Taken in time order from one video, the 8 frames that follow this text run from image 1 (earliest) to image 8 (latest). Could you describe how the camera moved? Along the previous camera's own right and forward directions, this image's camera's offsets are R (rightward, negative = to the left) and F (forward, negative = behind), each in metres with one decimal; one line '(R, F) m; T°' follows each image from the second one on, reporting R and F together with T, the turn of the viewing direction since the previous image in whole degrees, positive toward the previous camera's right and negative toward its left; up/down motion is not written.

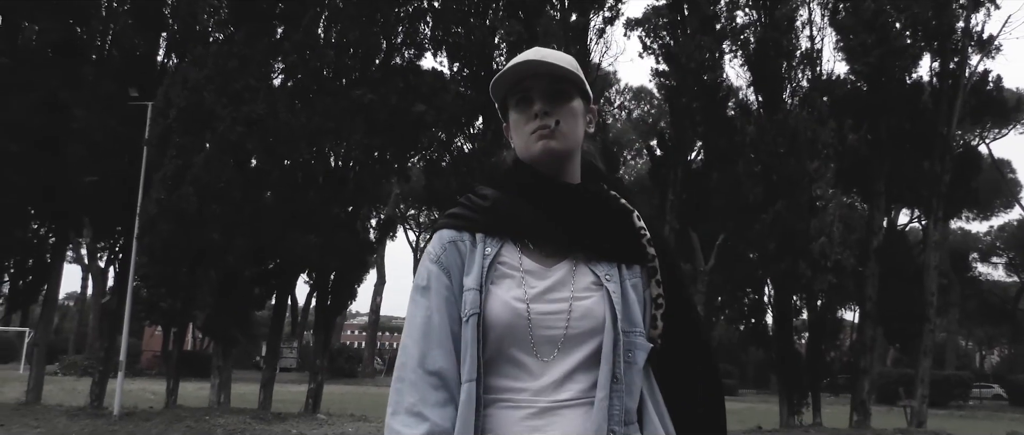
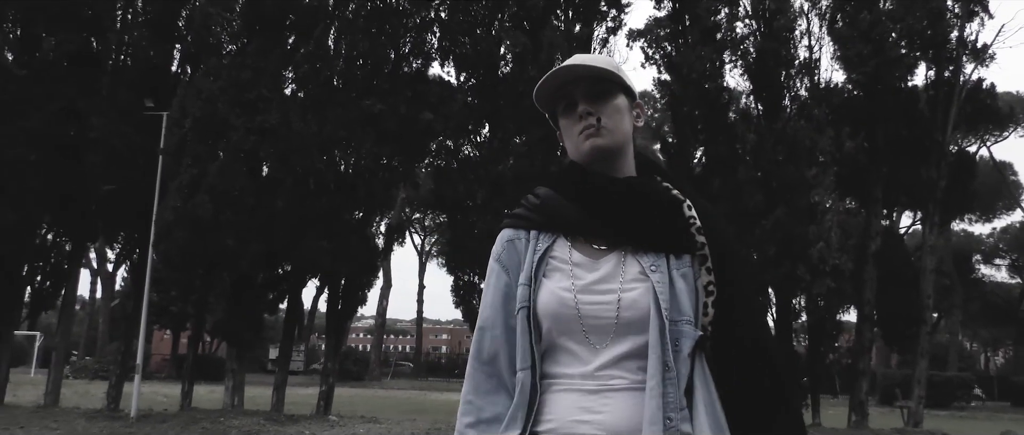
(0.0, -0.4) m; 0°
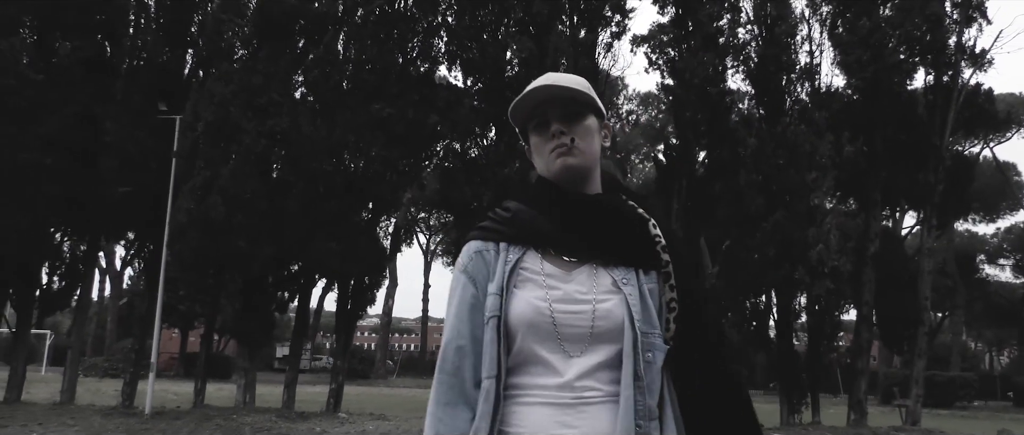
(0.0, -0.4) m; 0°
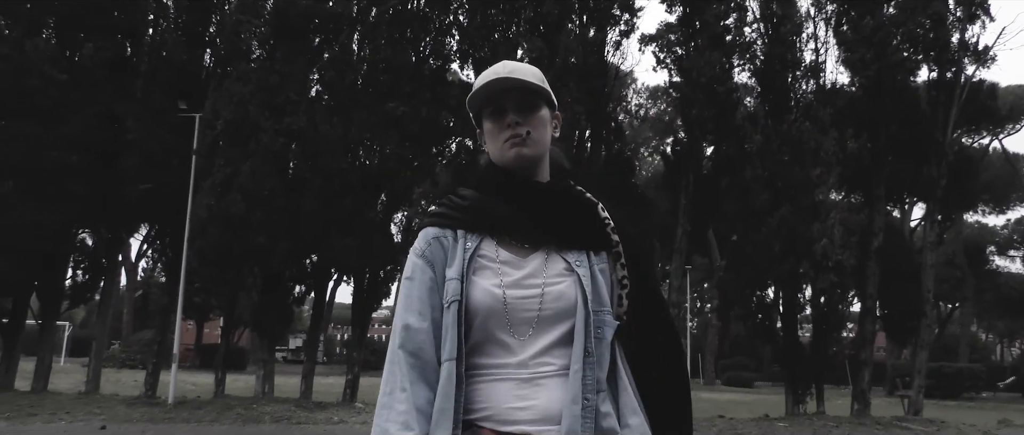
(0.0, -0.4) m; -1°
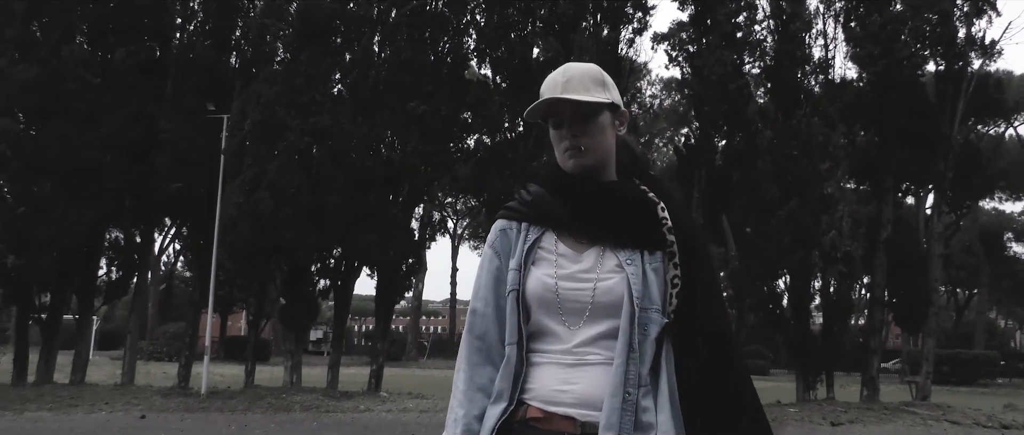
(-0.1, -0.6) m; -1°
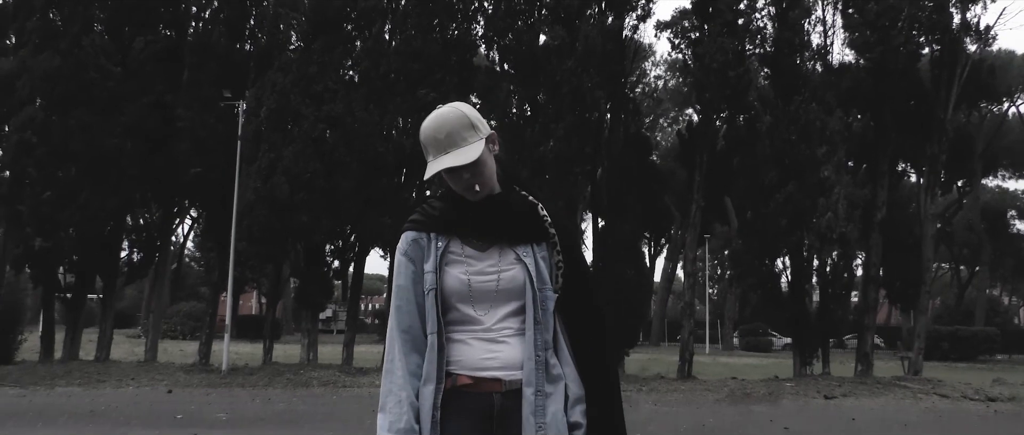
(-0.1, -0.7) m; 0°
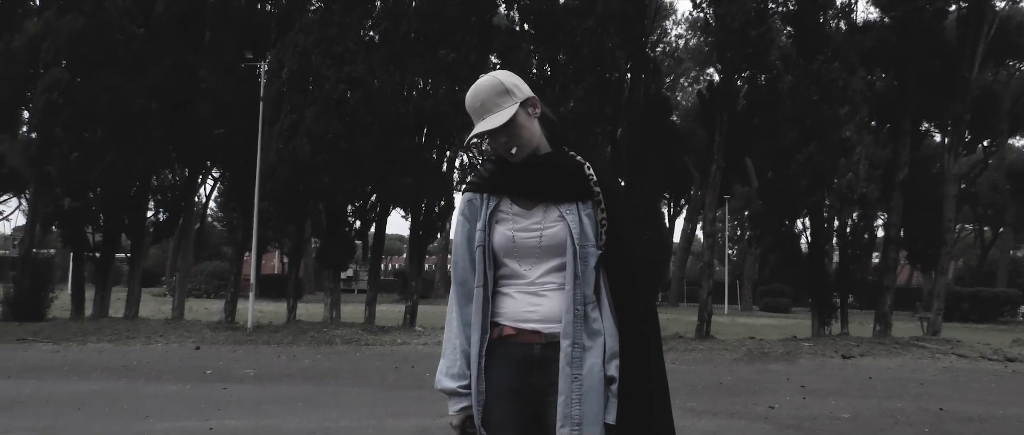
(0.0, -0.1) m; -1°
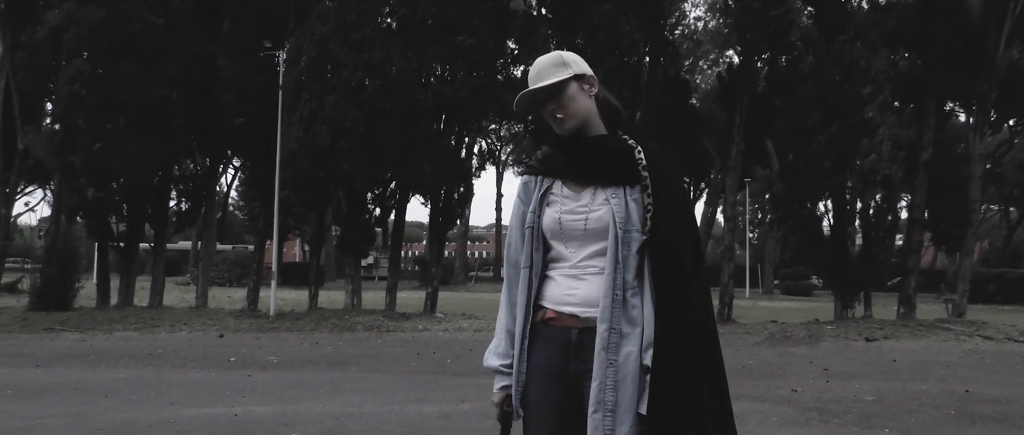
(0.0, 0.0) m; -1°
